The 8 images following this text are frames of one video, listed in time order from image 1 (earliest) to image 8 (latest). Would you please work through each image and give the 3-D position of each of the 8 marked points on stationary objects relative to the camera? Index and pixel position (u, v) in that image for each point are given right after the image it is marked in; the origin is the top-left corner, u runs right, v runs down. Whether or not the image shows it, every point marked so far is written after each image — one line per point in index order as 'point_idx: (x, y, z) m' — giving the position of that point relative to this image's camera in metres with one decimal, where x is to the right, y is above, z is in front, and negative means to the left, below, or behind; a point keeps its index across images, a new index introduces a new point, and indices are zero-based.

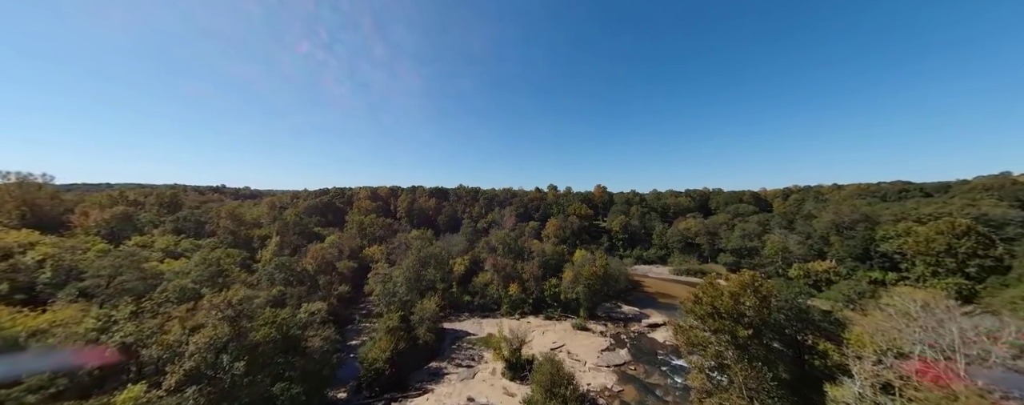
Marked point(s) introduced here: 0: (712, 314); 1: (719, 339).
0: (+14.1, -7.7, +20.0) m
1: (+14.2, -9.2, +19.4) m
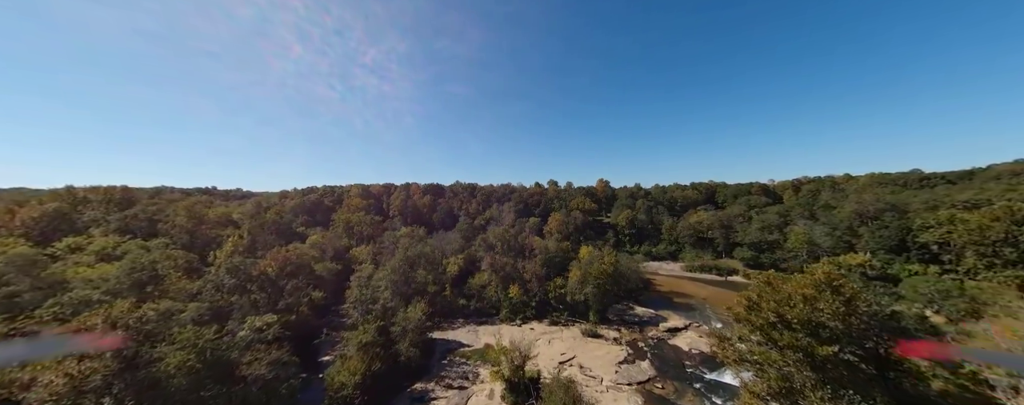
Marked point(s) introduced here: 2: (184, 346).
0: (+14.1, -6.4, +15.3) m
1: (+14.2, -7.9, +14.7) m
2: (-15.9, -6.9, +13.8) m
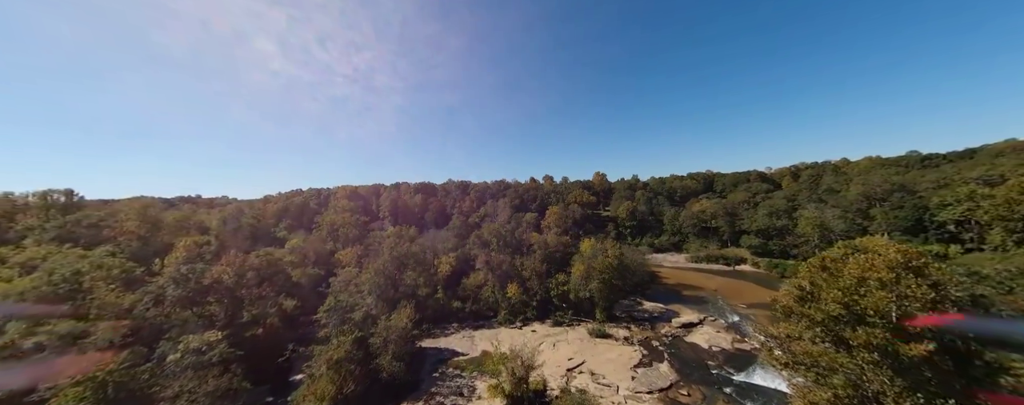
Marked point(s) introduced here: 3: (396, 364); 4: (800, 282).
0: (+14.1, -4.8, +12.3) m
1: (+14.2, -6.3, +11.8) m
2: (-15.8, -6.5, +10.4) m
3: (-7.8, -10.9, +19.4) m
4: (+14.0, -3.8, +13.8) m
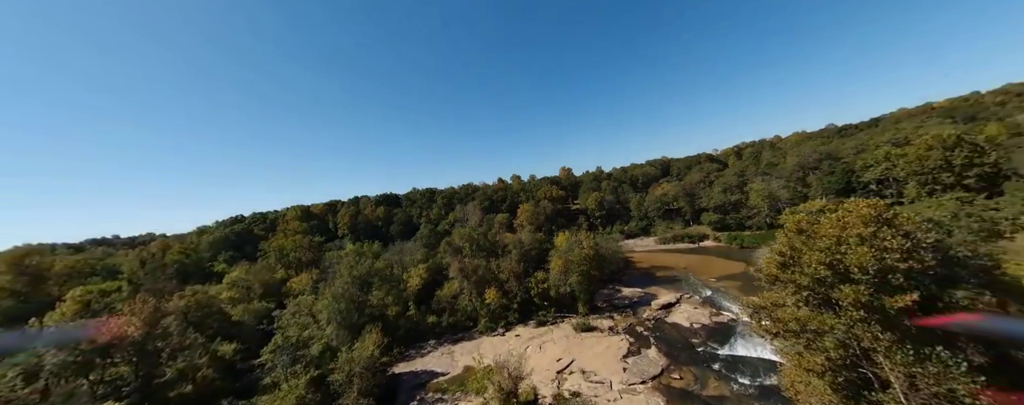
0: (+13.2, -3.1, +12.2) m
1: (+13.5, -4.6, +11.6) m
2: (-16.0, -7.8, +7.0) m
3: (-8.6, -11.5, +16.8) m
4: (+12.8, -2.2, +13.7) m
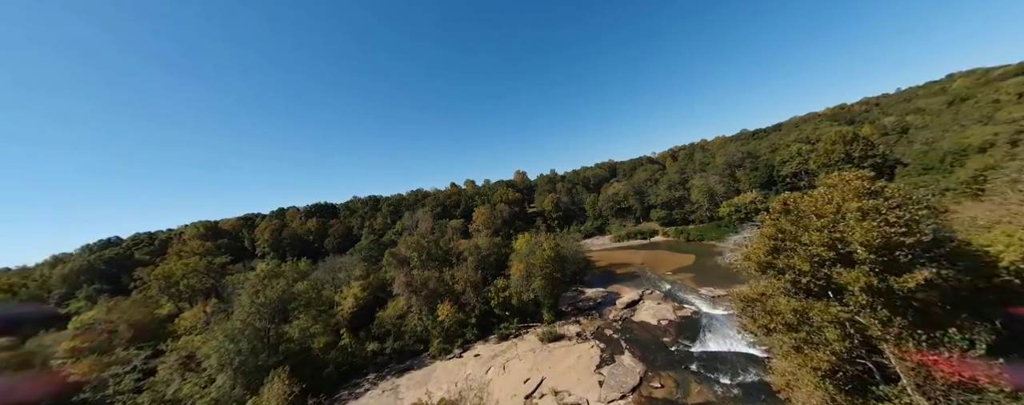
0: (+11.6, -2.1, +10.8) m
1: (+12.1, -3.6, +10.3) m
2: (-16.2, -7.7, +1.0) m
3: (-10.3, -11.5, +11.8) m
4: (+11.0, -1.2, +12.3) m
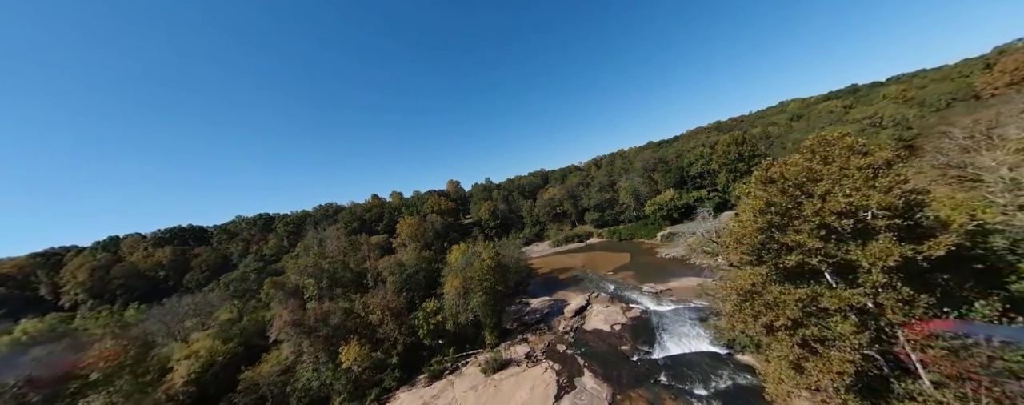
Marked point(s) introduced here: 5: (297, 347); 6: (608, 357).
0: (+9.5, -0.9, +8.8) m
1: (+10.2, -2.4, +8.3) m
2: (-15.0, -7.2, -7.3) m
3: (-11.5, -11.2, +4.3) m
4: (+8.6, -0.1, +10.1) m
5: (-15.1, -10.0, +19.9) m
6: (+6.5, -10.4, +19.4) m
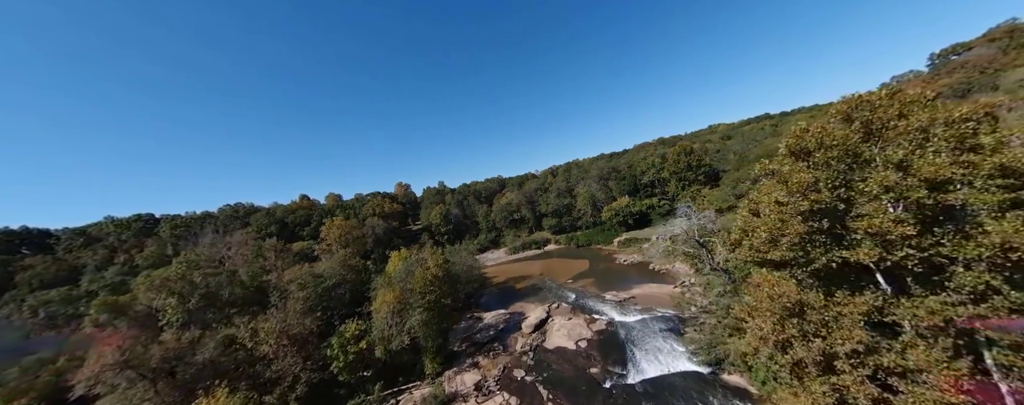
0: (+8.3, -0.3, +6.3) m
1: (+9.0, -1.7, +5.9) m
2: (-13.5, -5.5, -13.6) m
3: (-12.0, -10.0, -1.7) m
4: (+7.2, +0.5, +7.4) m
5: (-17.9, -9.2, +13.2) m
6: (+3.5, -10.0, +16.0) m
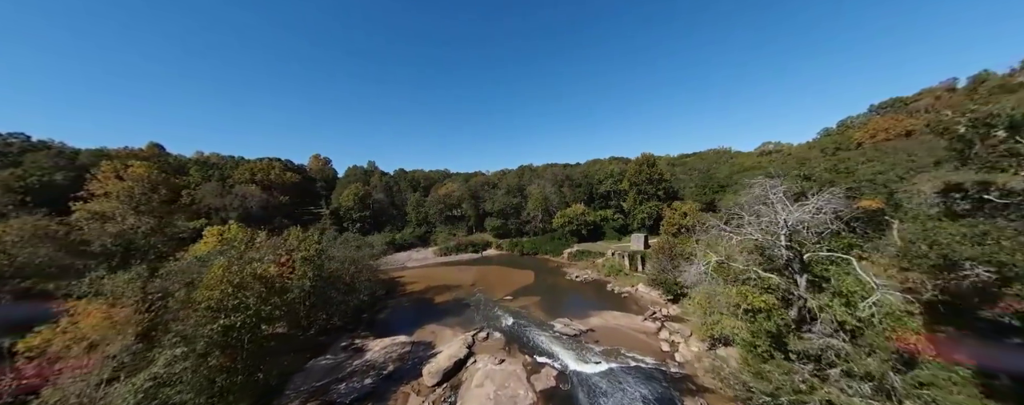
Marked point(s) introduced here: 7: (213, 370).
0: (+7.2, +0.6, -1.4) m
1: (+7.8, -0.9, -1.7) m
2: (-11.2, -1.5, -25.0) m
3: (-12.4, -6.3, -13.1) m
4: (+6.0, +1.5, -0.4) m
5: (-20.7, -4.8, +0.5) m
6: (-0.5, -8.5, +7.0) m
7: (-9.9, -5.7, +10.0) m
